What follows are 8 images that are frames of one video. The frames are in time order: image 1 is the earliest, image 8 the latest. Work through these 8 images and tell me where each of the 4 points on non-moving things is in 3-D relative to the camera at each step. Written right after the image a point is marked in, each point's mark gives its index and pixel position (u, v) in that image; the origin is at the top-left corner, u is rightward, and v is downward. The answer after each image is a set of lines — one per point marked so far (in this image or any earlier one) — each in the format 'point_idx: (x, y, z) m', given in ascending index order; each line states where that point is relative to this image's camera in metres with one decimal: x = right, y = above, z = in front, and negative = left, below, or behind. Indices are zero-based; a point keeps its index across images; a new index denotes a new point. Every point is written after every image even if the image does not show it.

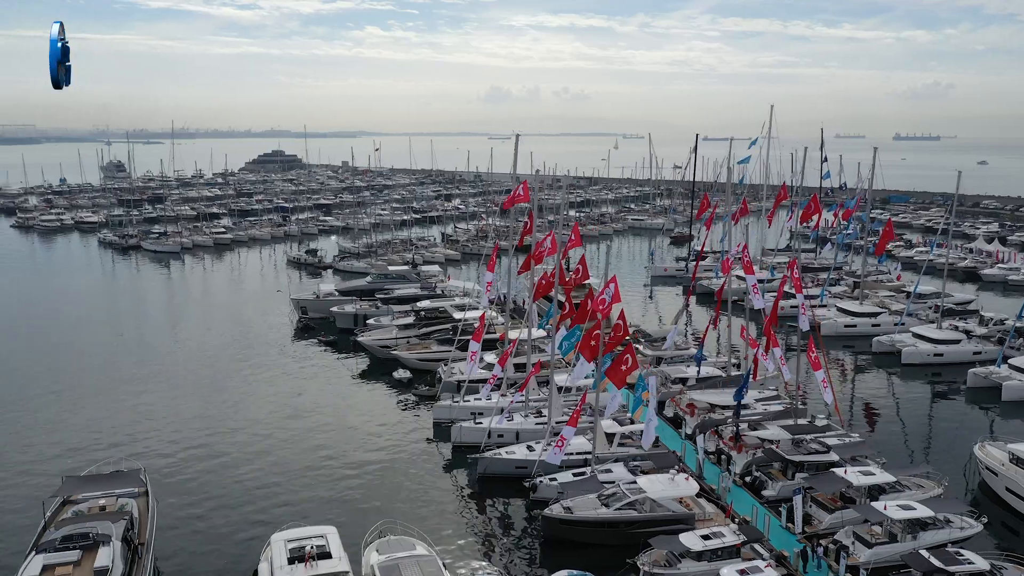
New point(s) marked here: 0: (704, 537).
0: (+4.2, -5.4, +18.4) m
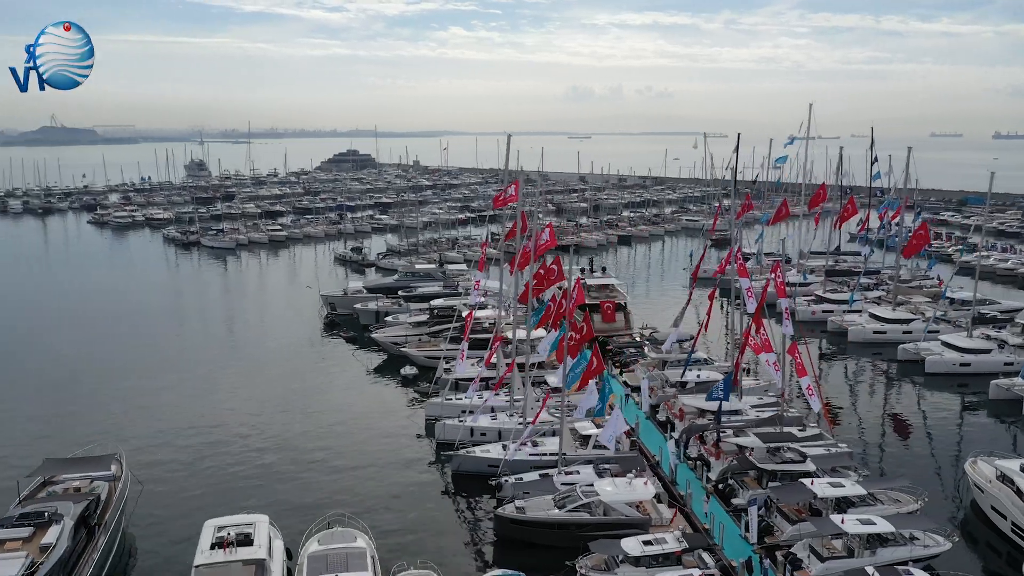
0: (+2.9, -5.4, +18.2) m
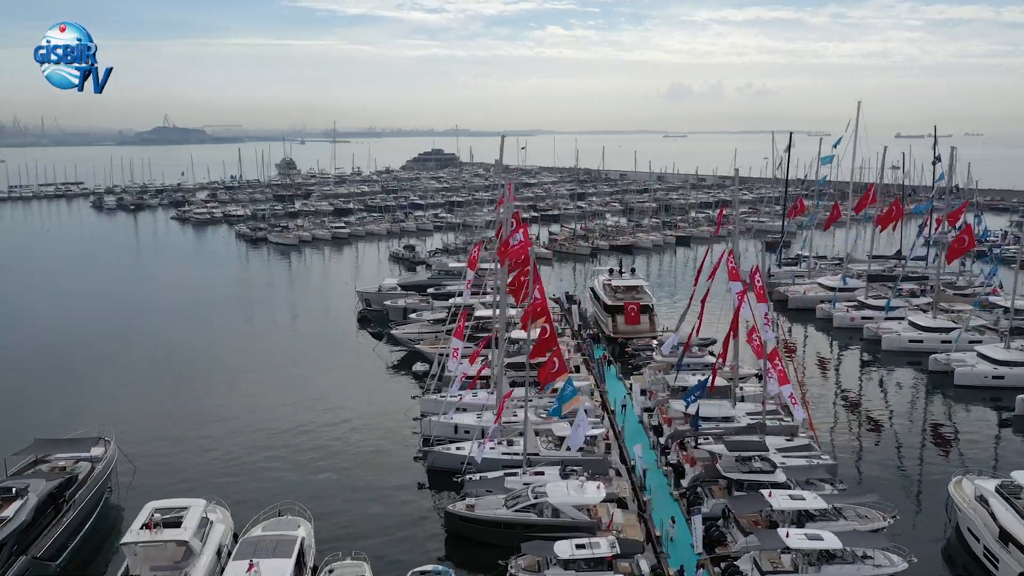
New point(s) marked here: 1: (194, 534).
0: (+1.4, -5.5, +18.1) m
1: (-6.3, -4.8, +16.8) m
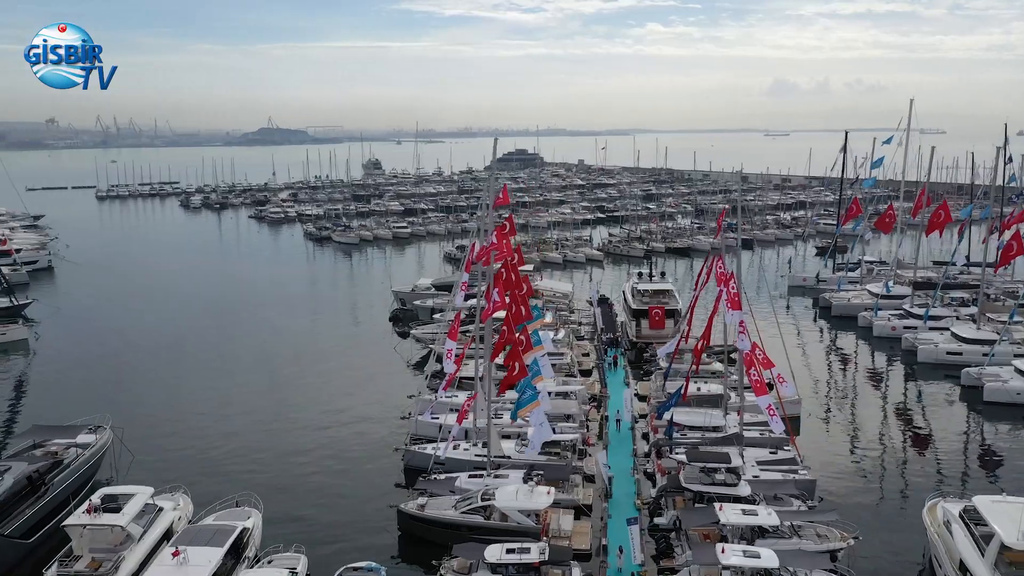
0: (-0.1, -5.6, +18.1) m
1: (-7.9, -4.8, +17.7) m
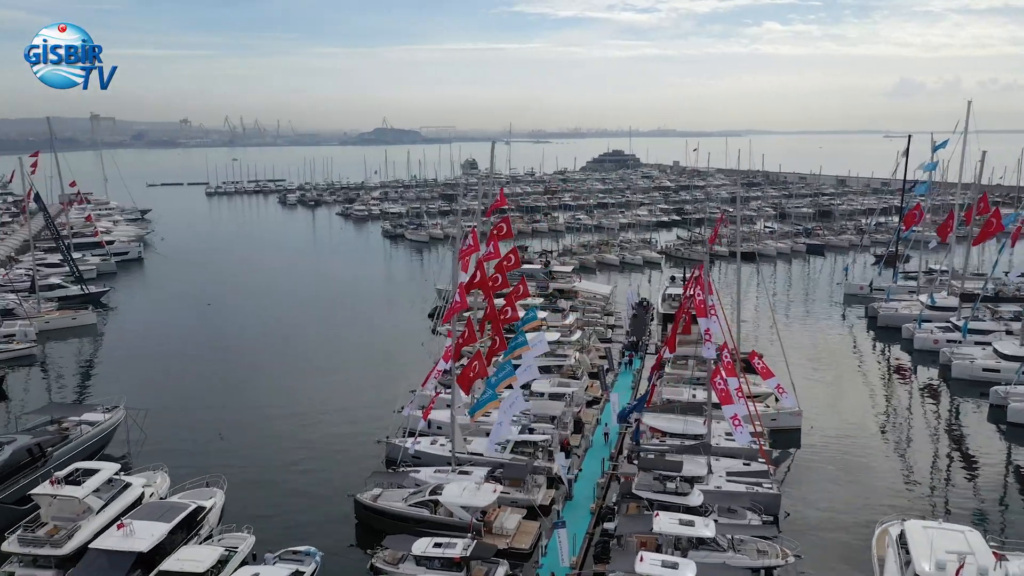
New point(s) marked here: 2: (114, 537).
0: (-1.7, -5.6, +18.6) m
1: (-9.5, -4.6, +19.2) m
2: (-8.5, -5.3, +18.3) m
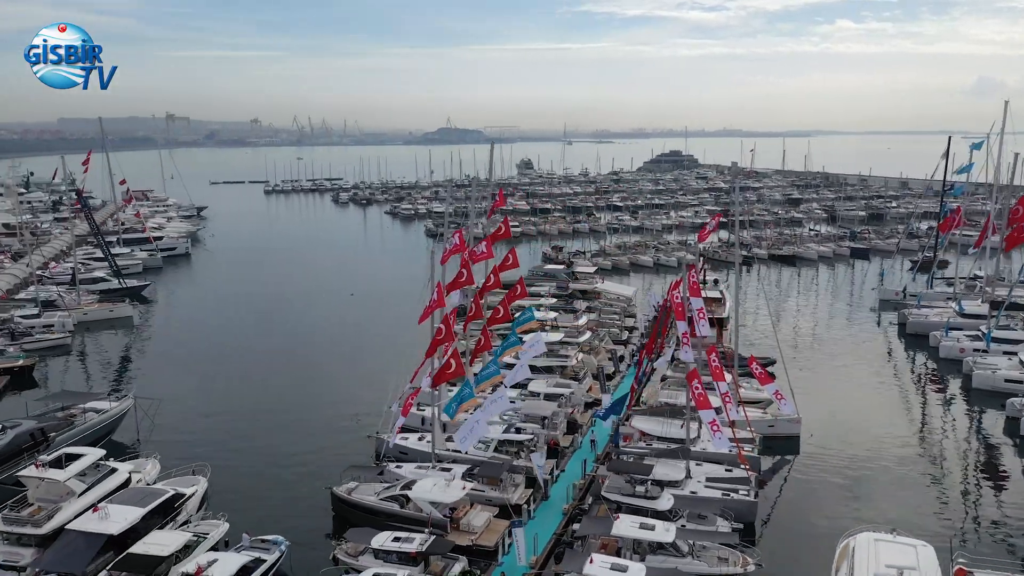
0: (-2.6, -5.5, +18.9) m
1: (-10.3, -4.4, +20.1) m
2: (-9.5, -5.2, +19.1) m
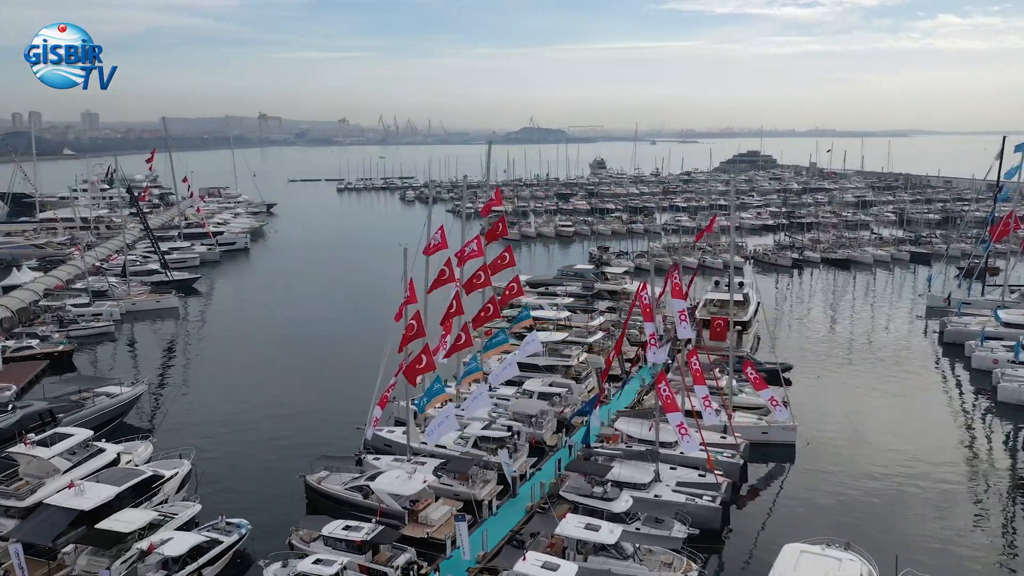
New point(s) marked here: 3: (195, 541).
0: (-3.8, -5.4, +19.3) m
1: (-11.3, -4.2, +21.3) m
2: (-10.6, -4.9, +20.3) m
3: (-6.9, -5.5, +18.7) m
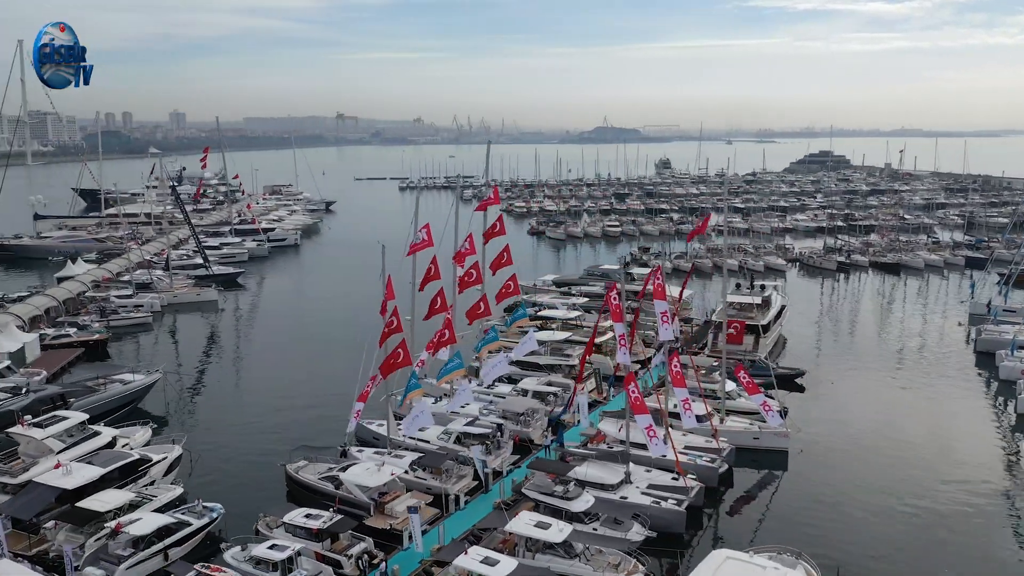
0: (-4.8, -5.3, +19.9) m
1: (-12.1, -3.9, +22.6) m
2: (-11.5, -4.7, +21.4) m
3: (-8.0, -5.4, +19.6) m
